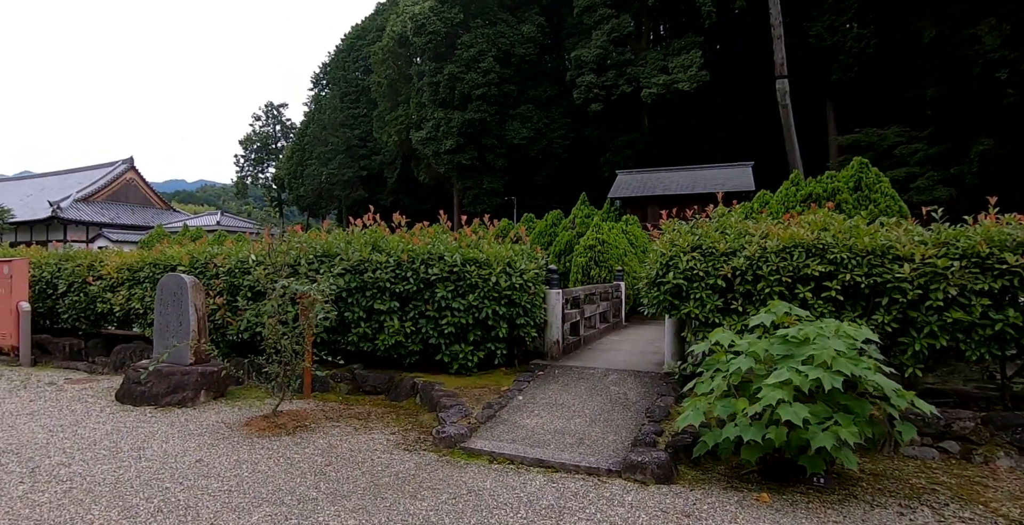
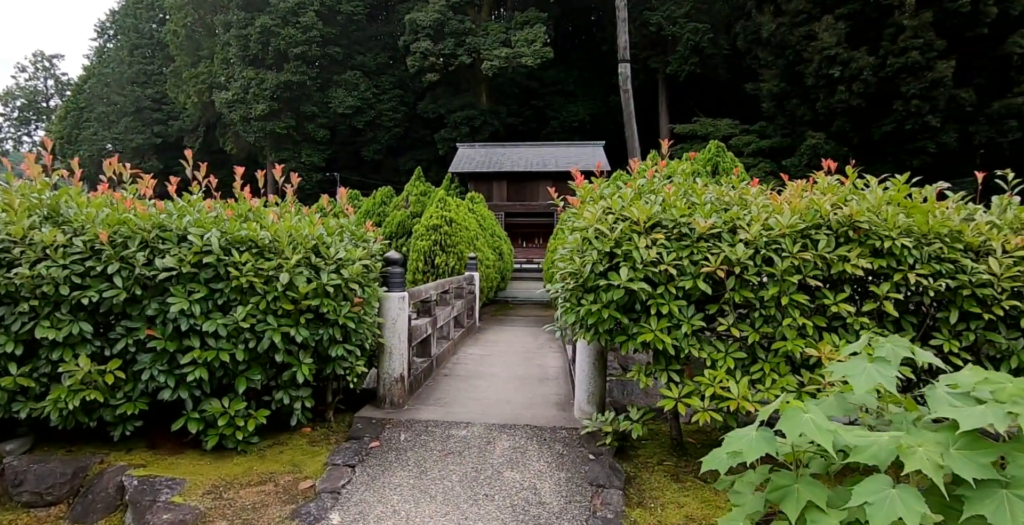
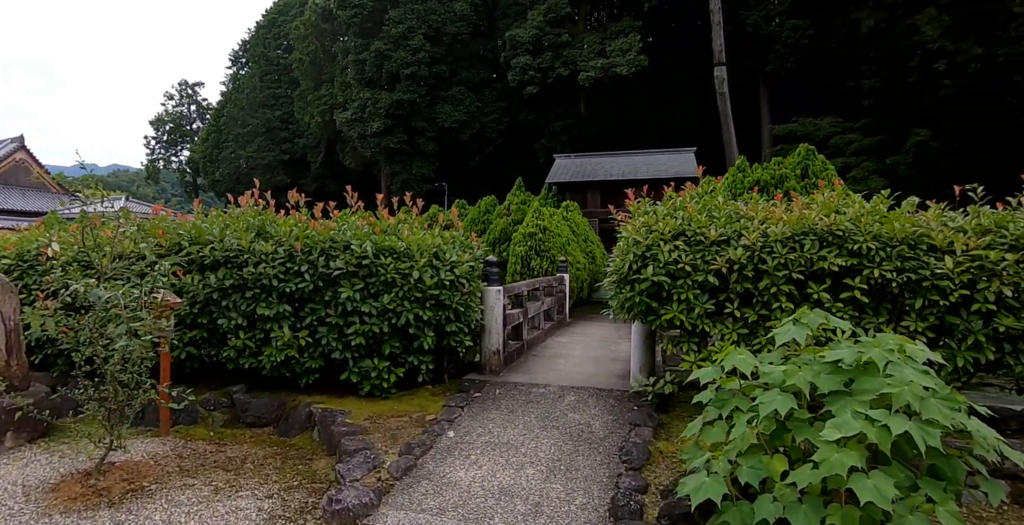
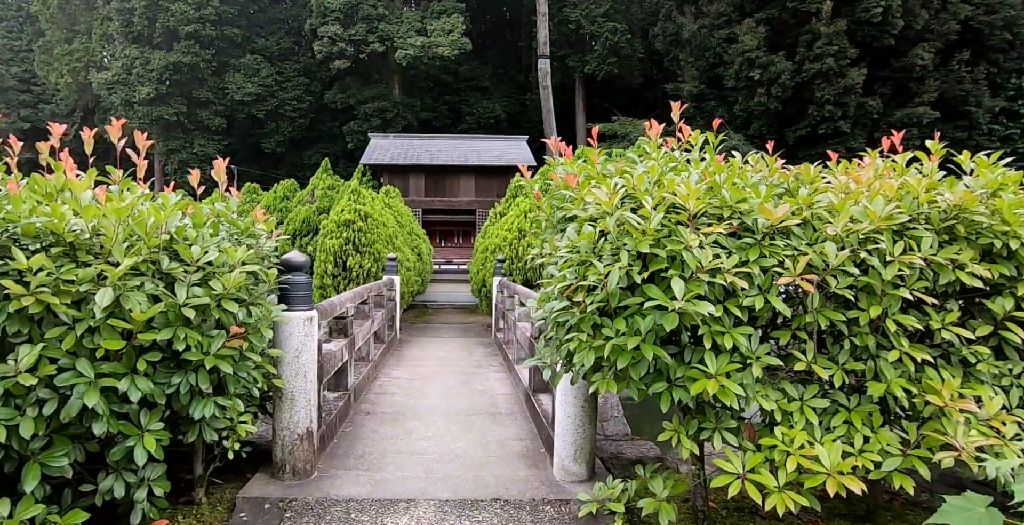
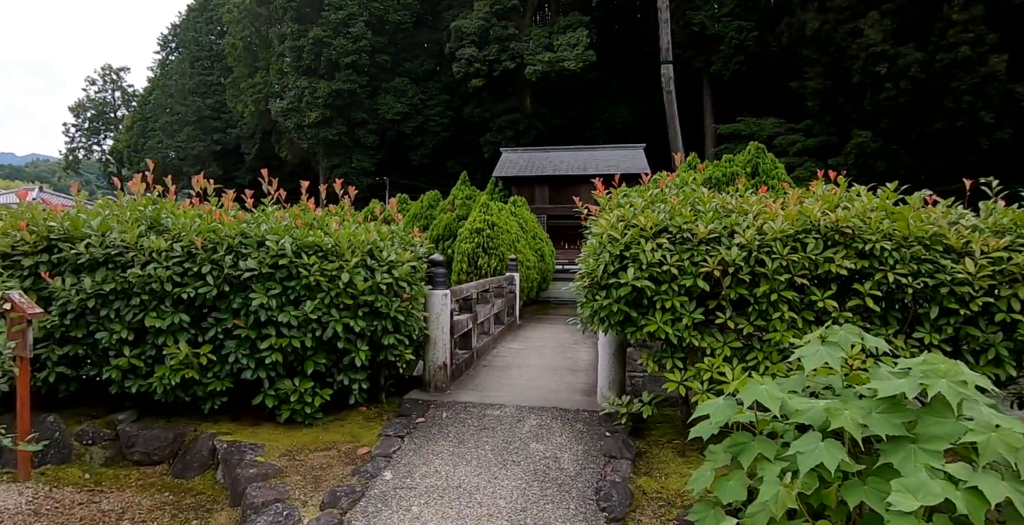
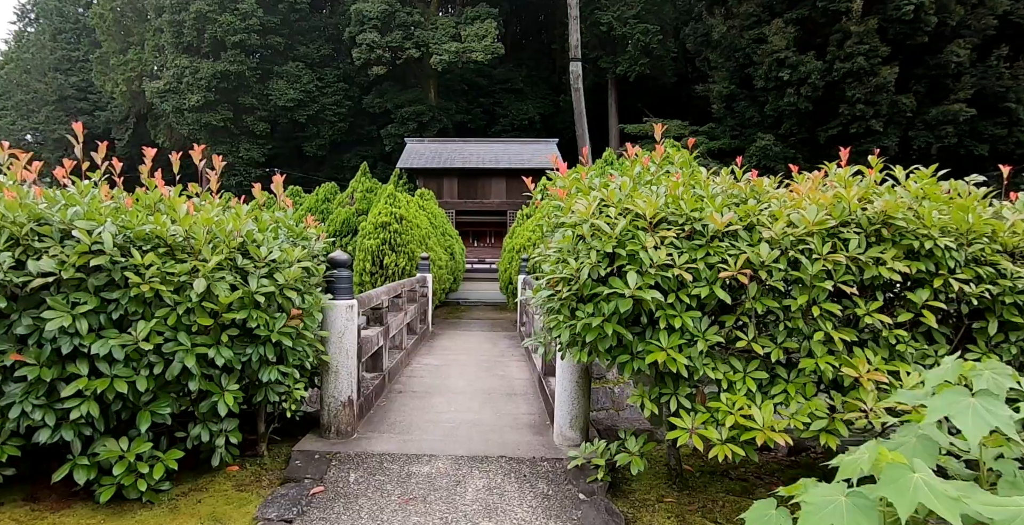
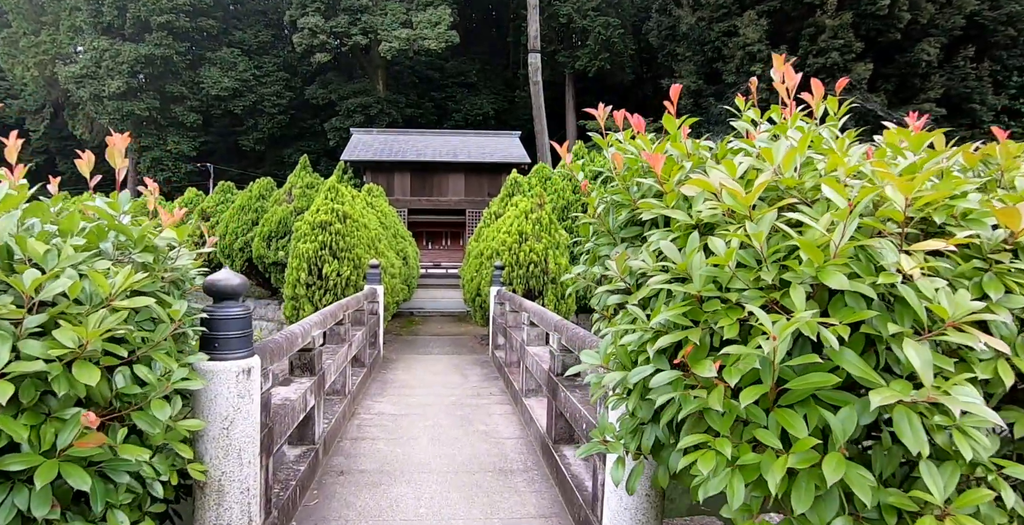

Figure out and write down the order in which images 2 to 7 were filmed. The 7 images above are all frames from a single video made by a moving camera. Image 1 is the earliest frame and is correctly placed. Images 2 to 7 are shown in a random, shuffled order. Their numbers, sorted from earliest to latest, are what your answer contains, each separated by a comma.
3, 5, 2, 6, 4, 7
